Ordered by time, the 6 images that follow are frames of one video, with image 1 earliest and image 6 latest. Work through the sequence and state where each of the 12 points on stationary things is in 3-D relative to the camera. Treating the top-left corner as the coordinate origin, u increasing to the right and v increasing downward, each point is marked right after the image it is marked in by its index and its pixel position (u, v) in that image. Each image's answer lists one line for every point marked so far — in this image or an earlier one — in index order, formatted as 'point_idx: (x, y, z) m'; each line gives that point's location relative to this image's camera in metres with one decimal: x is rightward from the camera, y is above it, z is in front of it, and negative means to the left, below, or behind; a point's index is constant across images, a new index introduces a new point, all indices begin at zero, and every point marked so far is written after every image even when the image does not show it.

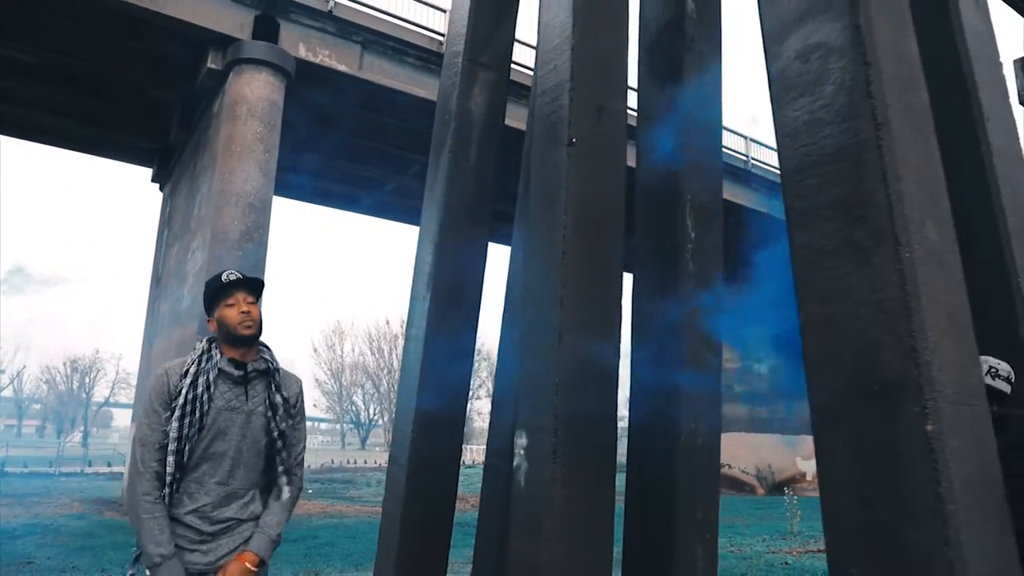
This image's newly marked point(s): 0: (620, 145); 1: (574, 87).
0: (+0.6, +0.8, +4.1) m
1: (+0.3, +1.1, +4.0) m
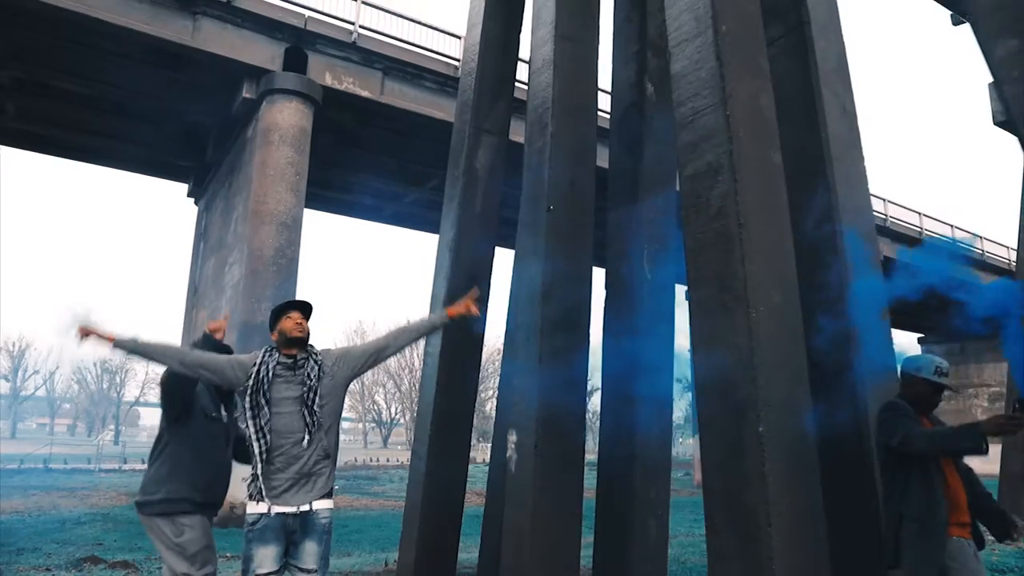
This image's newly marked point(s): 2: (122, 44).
0: (+0.6, +0.6, +5.2) m
1: (+0.3, +0.9, +5.2) m
2: (-7.7, +4.8, +14.6) m
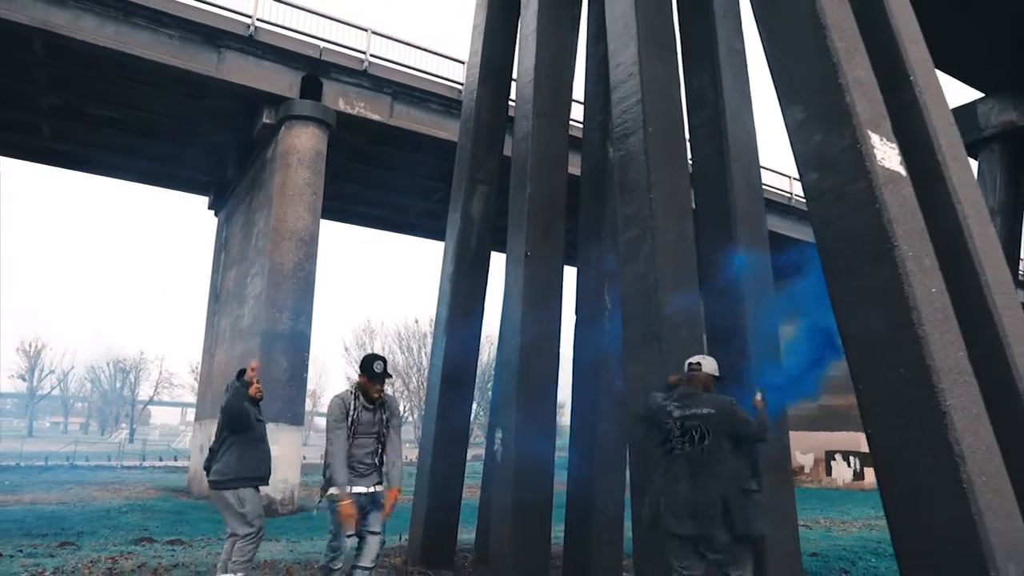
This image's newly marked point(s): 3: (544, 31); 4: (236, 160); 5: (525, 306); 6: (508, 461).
0: (+0.4, +0.3, +6.5) m
1: (+0.2, +0.6, +6.5) m
2: (-7.7, +4.6, +16.0) m
3: (+0.3, +2.4, +6.9) m
4: (-7.2, +3.3, +19.4) m
5: (+0.1, -0.1, +6.2) m
6: (0.0, -1.4, +6.0) m
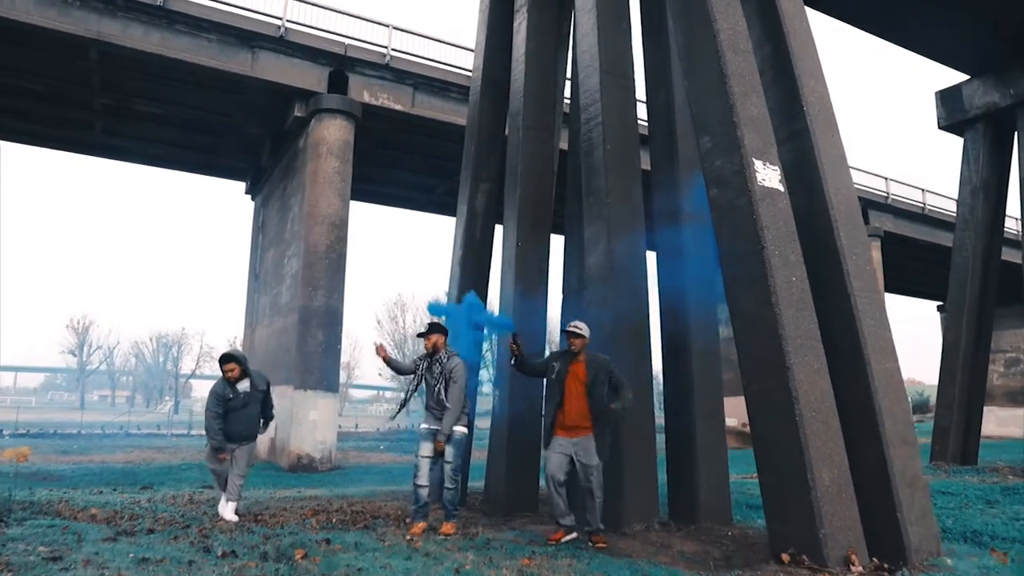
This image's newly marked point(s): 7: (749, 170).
0: (+0.4, +0.5, +7.8) m
1: (+0.1, +0.8, +7.8) m
2: (-7.5, +5.0, +17.4) m
3: (+0.2, +2.6, +8.2) m
4: (-6.8, +3.9, +20.9) m
5: (0.0, 0.0, +7.6) m
6: (-0.1, -1.2, +7.4) m
7: (+1.5, +0.8, +4.9) m
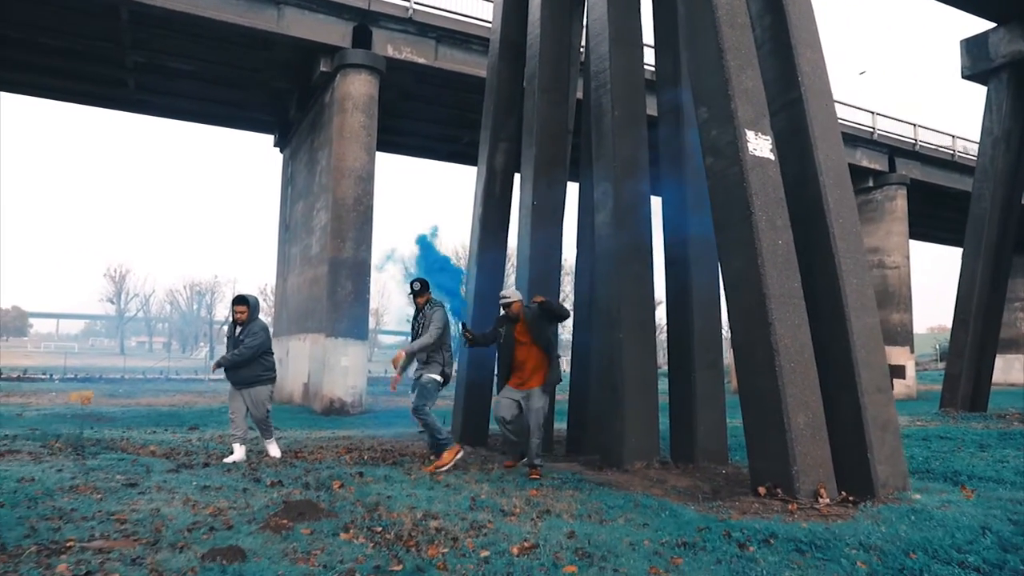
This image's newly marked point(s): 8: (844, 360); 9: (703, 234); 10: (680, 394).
0: (+0.6, +1.0, +8.3) m
1: (+0.3, +1.3, +8.2) m
2: (-7.0, +6.1, +17.8) m
3: (+0.4, +3.1, +8.5) m
4: (-6.1, +5.3, +21.3) m
5: (+0.2, +0.5, +8.0) m
6: (+0.1, -0.8, +7.9) m
7: (+1.6, +1.0, +5.3) m
8: (+2.3, -0.5, +5.2) m
9: (+1.8, +0.5, +6.9) m
10: (+1.6, -1.0, +6.9) m
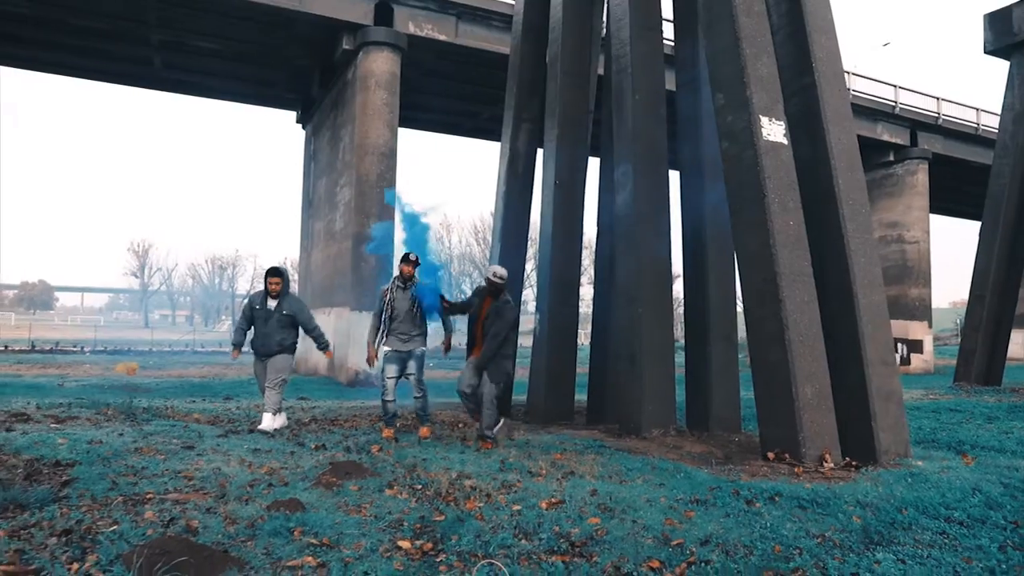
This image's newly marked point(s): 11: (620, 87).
0: (+0.8, +1.2, +8.6) m
1: (+0.5, +1.5, +8.5) m
2: (-6.5, +6.7, +18.1) m
3: (+0.7, +3.3, +8.7) m
4: (-5.6, +6.0, +21.6) m
5: (+0.5, +0.7, +8.4) m
6: (+0.3, -0.5, +8.3) m
7: (+1.8, +1.2, +5.5) m
8: (+2.5, -0.3, +5.5) m
9: (+2.0, +0.7, +7.2) m
10: (+1.8, -0.8, +7.2) m
11: (+1.1, +1.9, +7.3) m
